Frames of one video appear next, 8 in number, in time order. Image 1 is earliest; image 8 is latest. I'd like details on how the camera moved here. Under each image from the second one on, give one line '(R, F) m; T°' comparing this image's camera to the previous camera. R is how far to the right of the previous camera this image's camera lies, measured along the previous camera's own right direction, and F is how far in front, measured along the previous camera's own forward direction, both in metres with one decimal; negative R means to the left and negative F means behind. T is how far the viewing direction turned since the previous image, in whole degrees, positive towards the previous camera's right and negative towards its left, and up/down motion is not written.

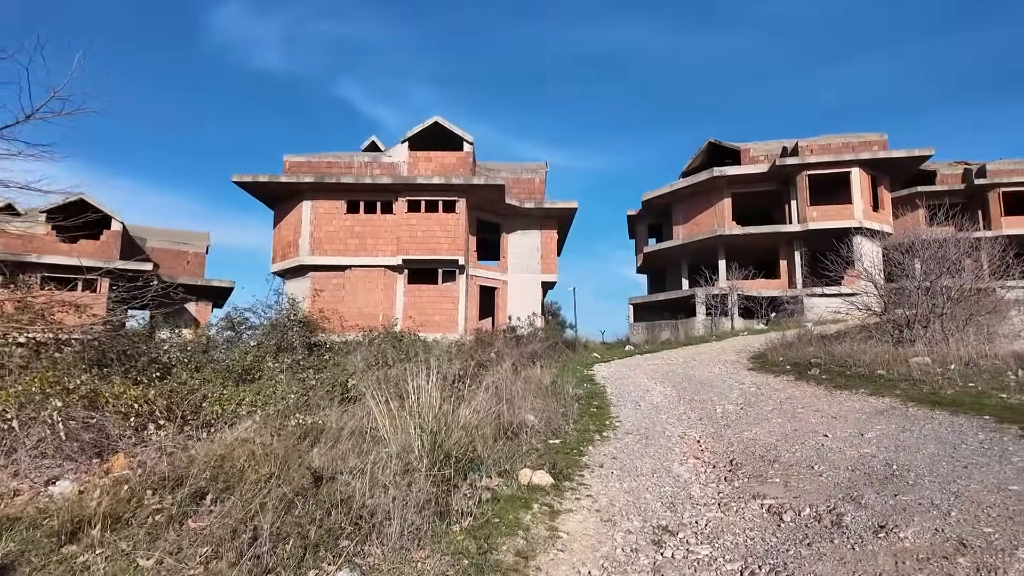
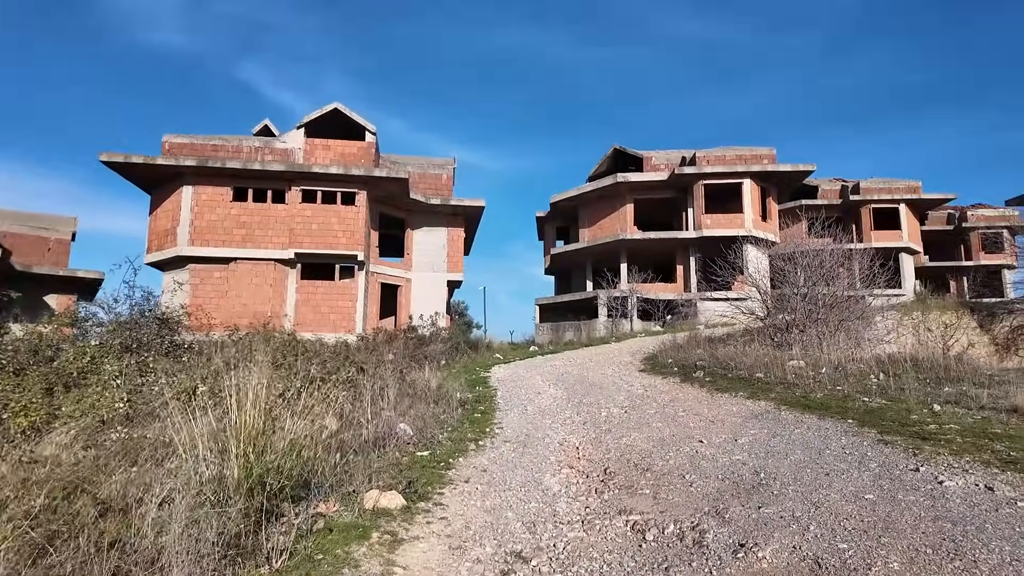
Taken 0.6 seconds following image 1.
(+0.5, +0.5) m; +8°
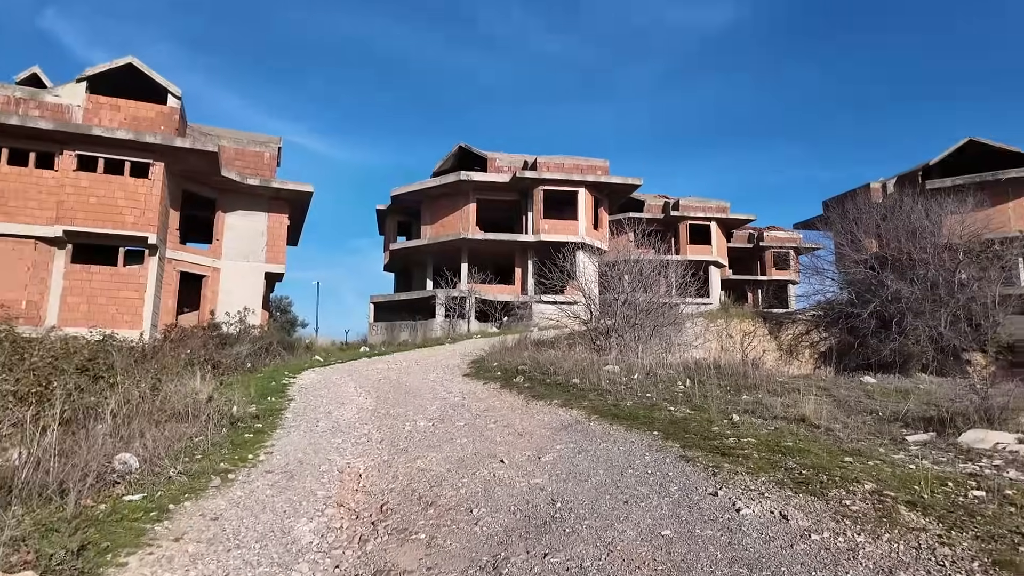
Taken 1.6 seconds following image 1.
(+0.7, +1.1) m; +15°
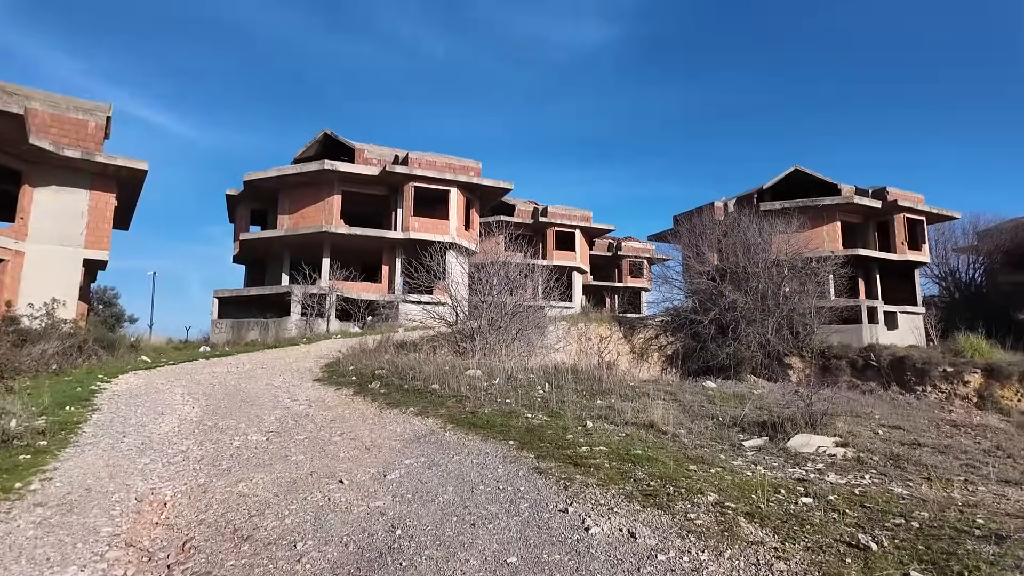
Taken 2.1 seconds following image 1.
(+0.2, +0.4) m; +13°
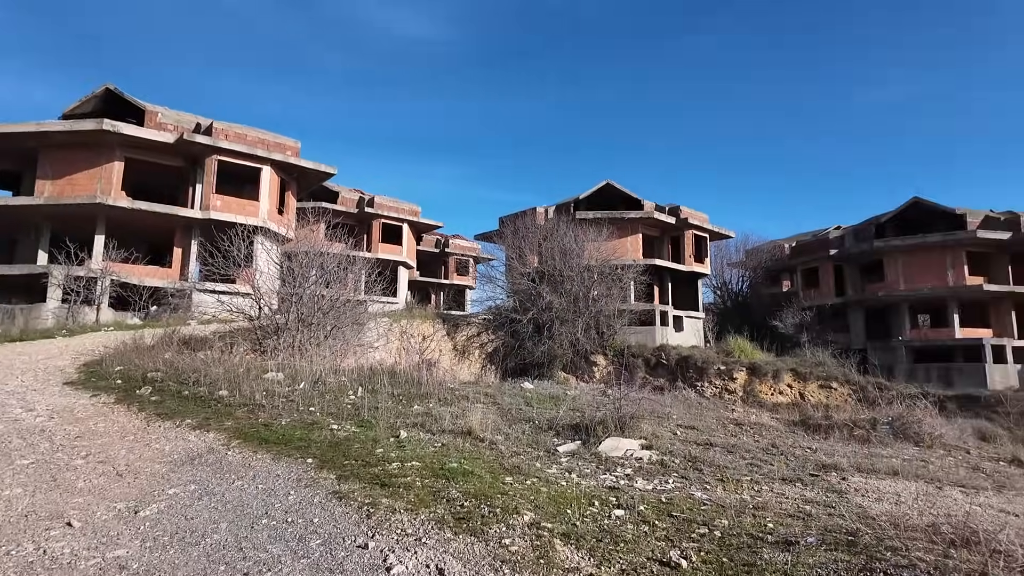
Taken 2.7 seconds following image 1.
(+0.1, +0.6) m; +17°
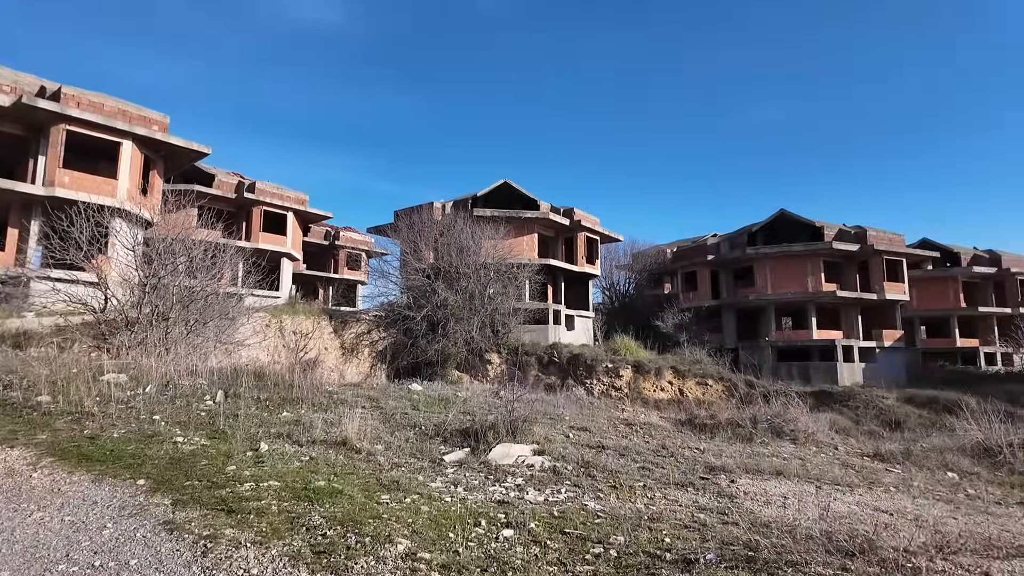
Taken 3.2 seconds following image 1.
(+0.1, +0.5) m; +10°
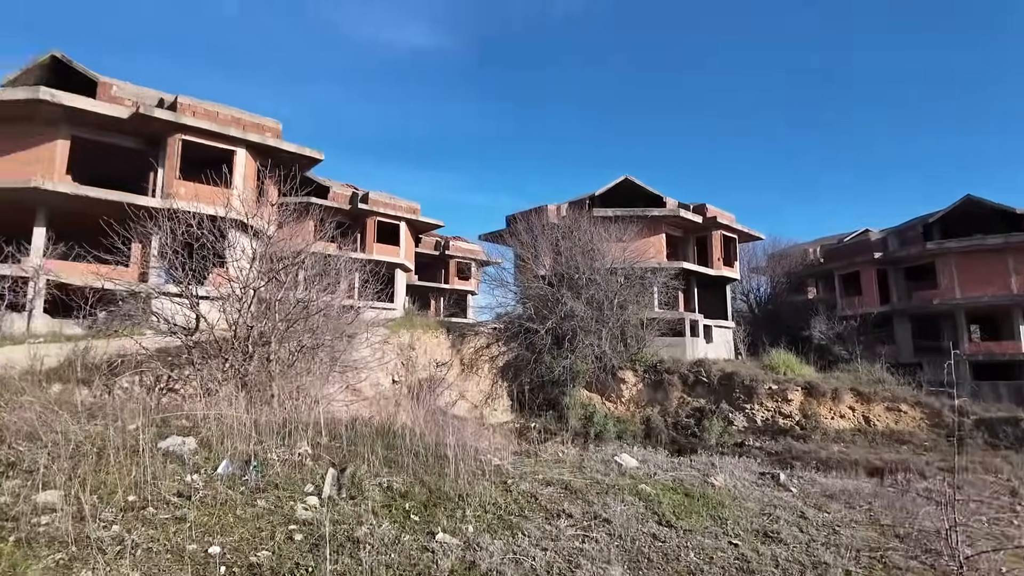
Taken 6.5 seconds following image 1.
(-1.7, +3.5) m; -10°
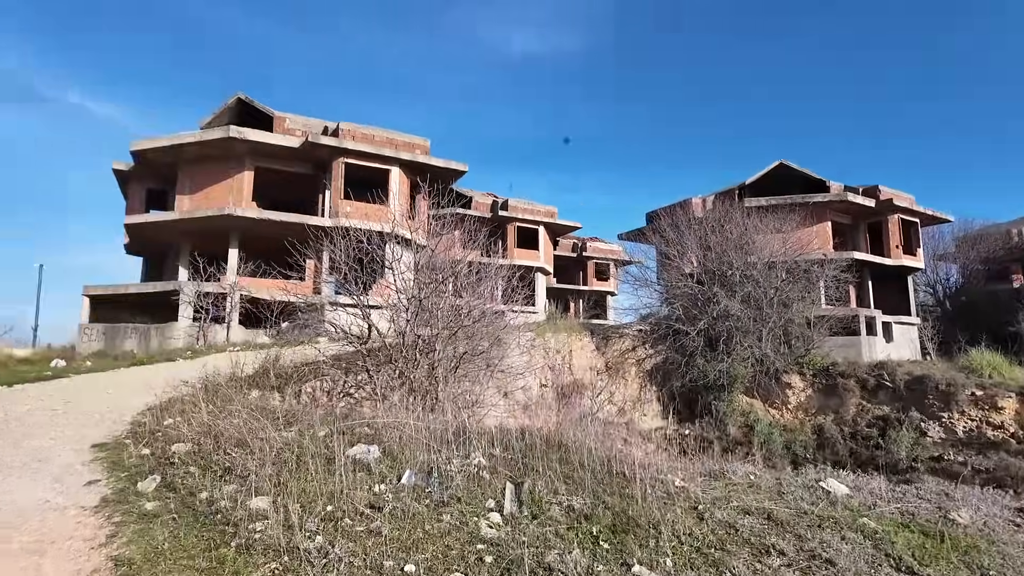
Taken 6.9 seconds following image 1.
(-0.3, +0.3) m; -13°
